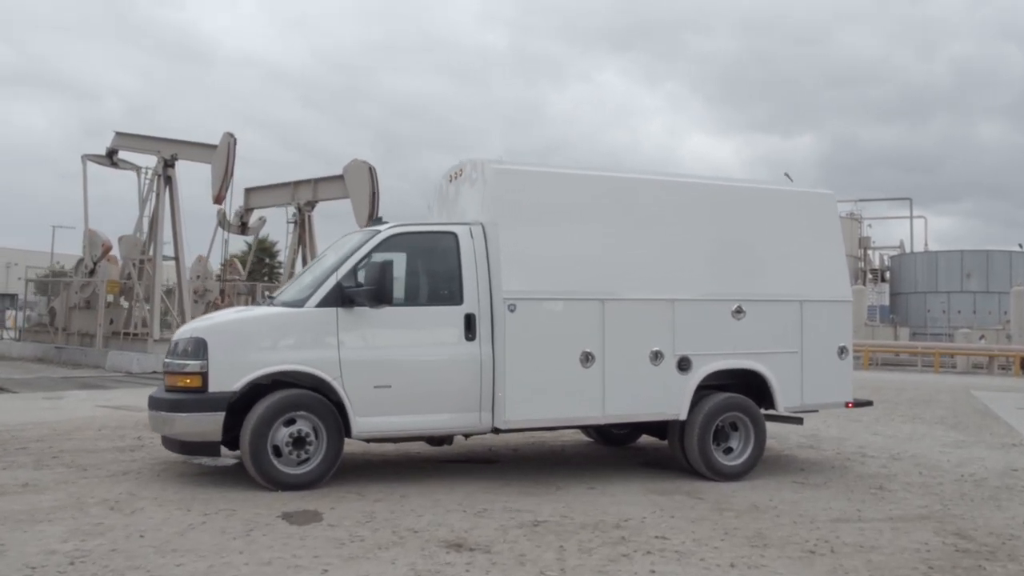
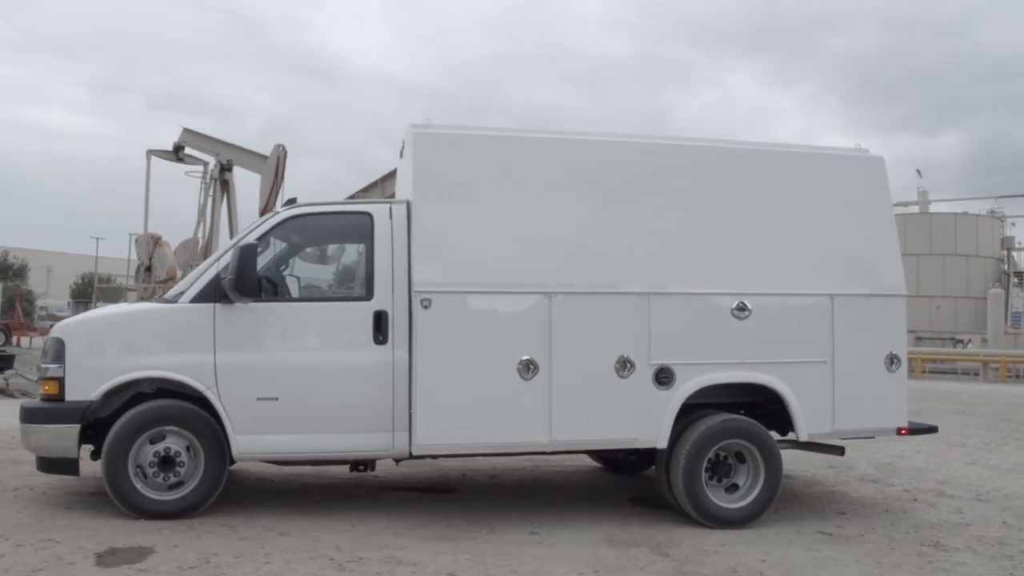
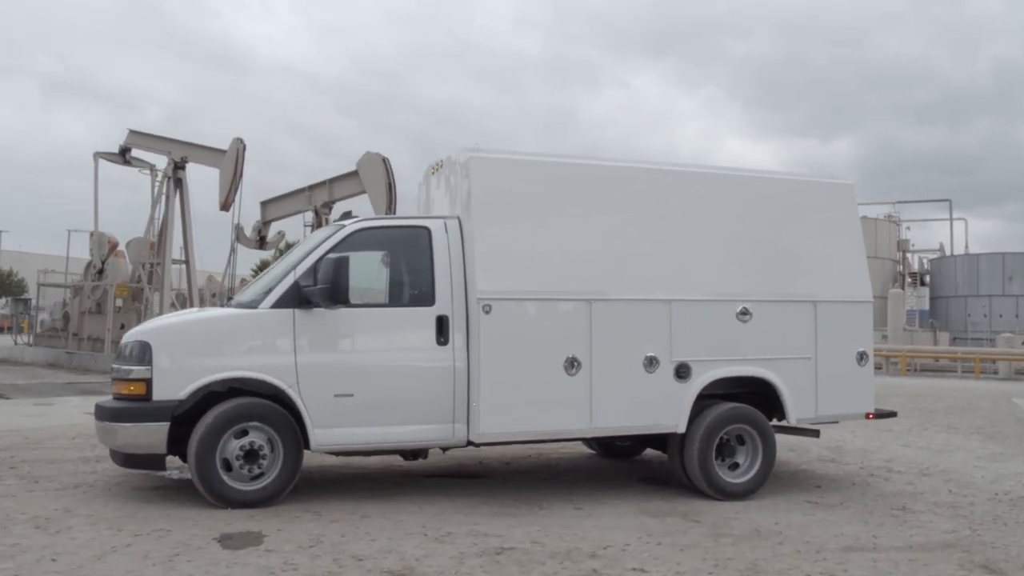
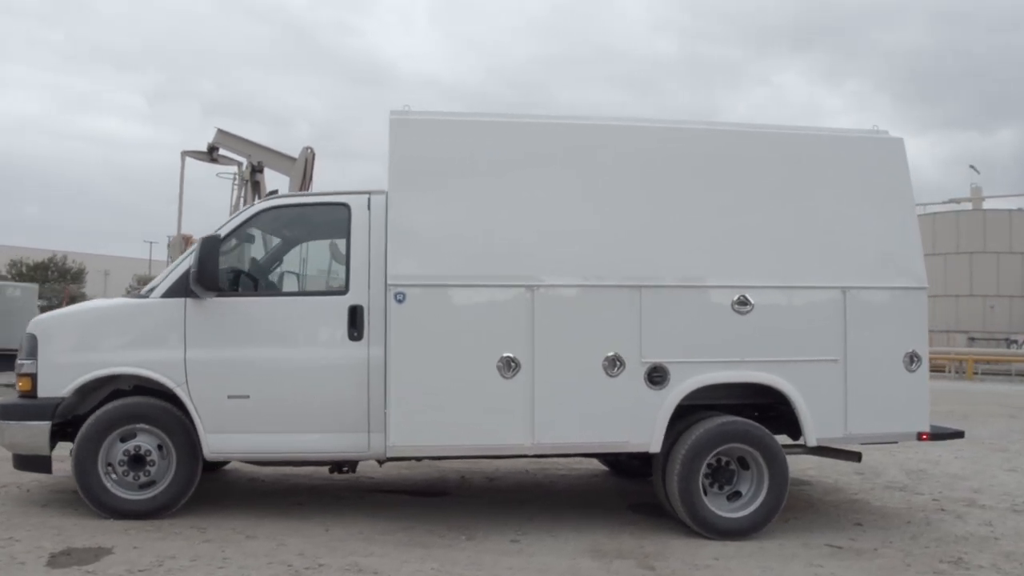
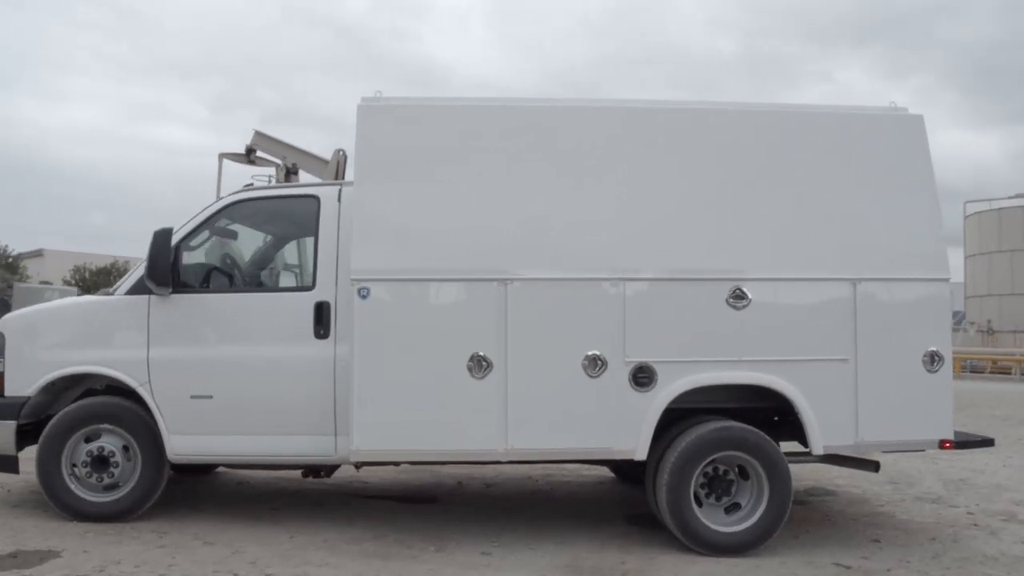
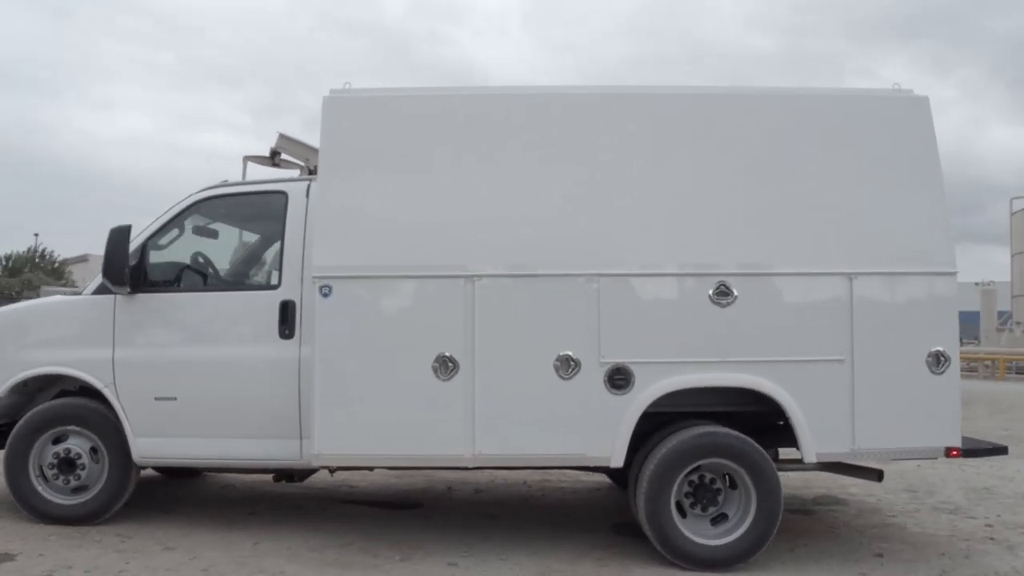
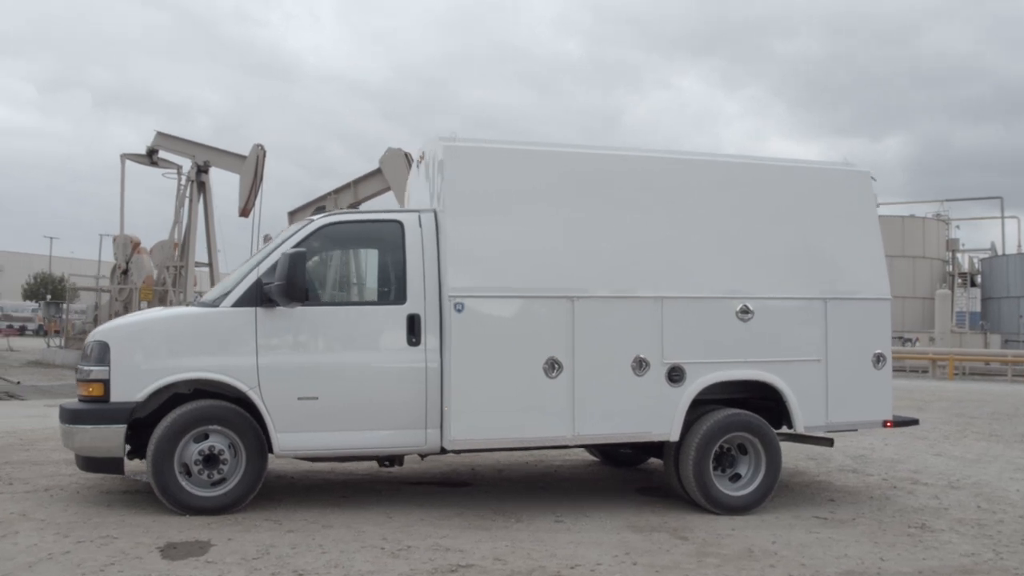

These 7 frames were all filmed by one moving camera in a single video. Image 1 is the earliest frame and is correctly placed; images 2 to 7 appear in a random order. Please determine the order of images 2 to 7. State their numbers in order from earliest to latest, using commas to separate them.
3, 7, 2, 4, 5, 6
